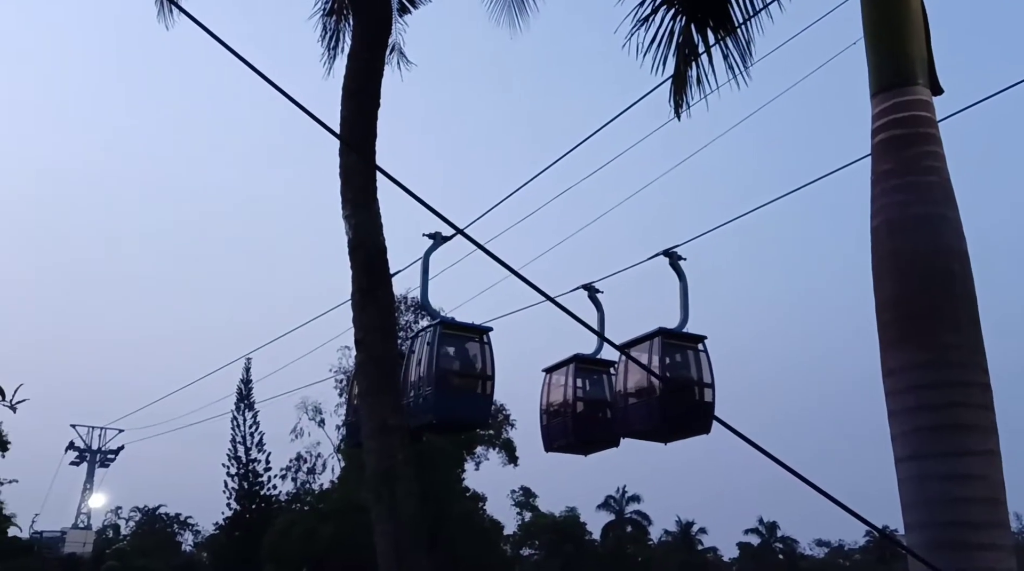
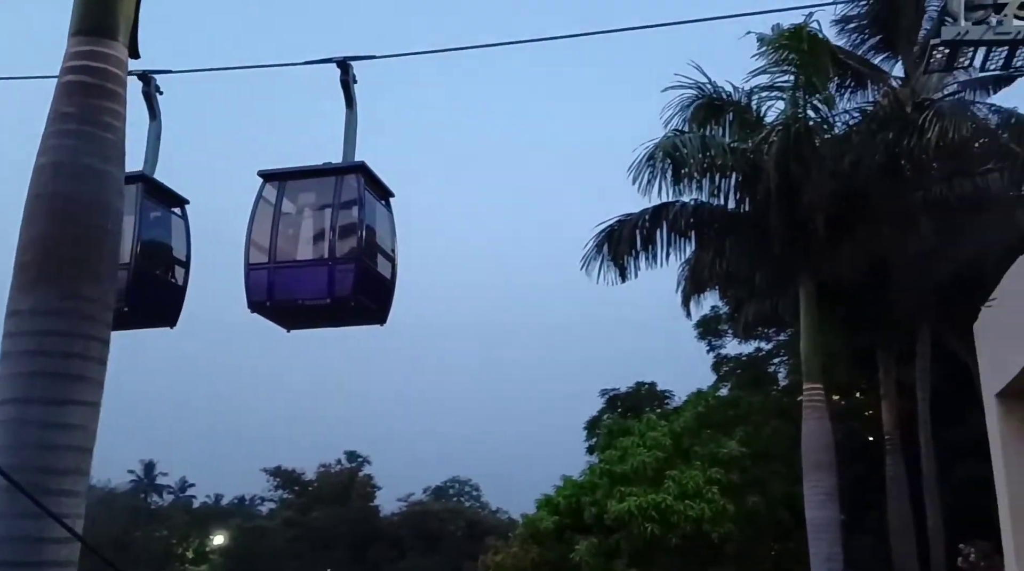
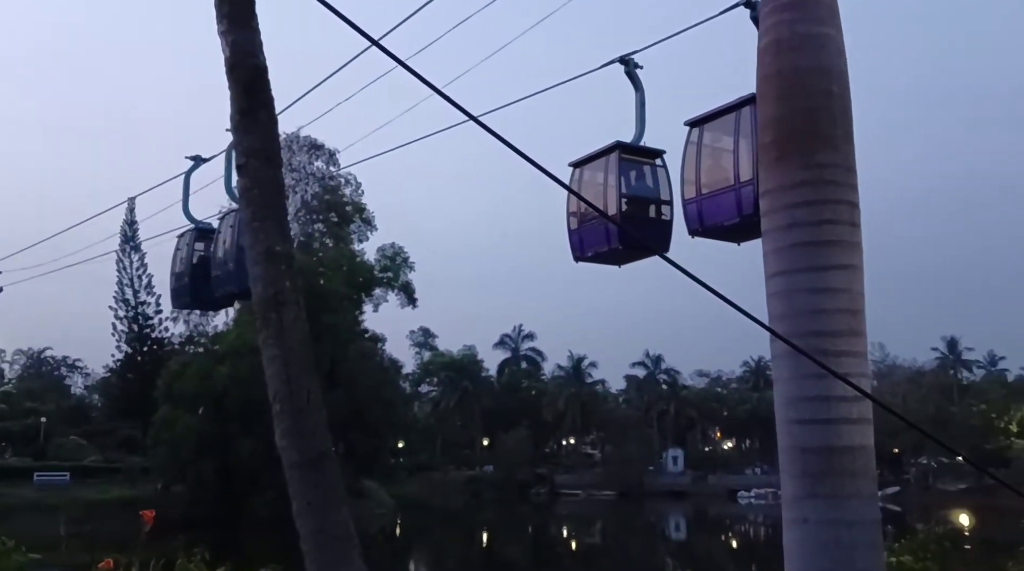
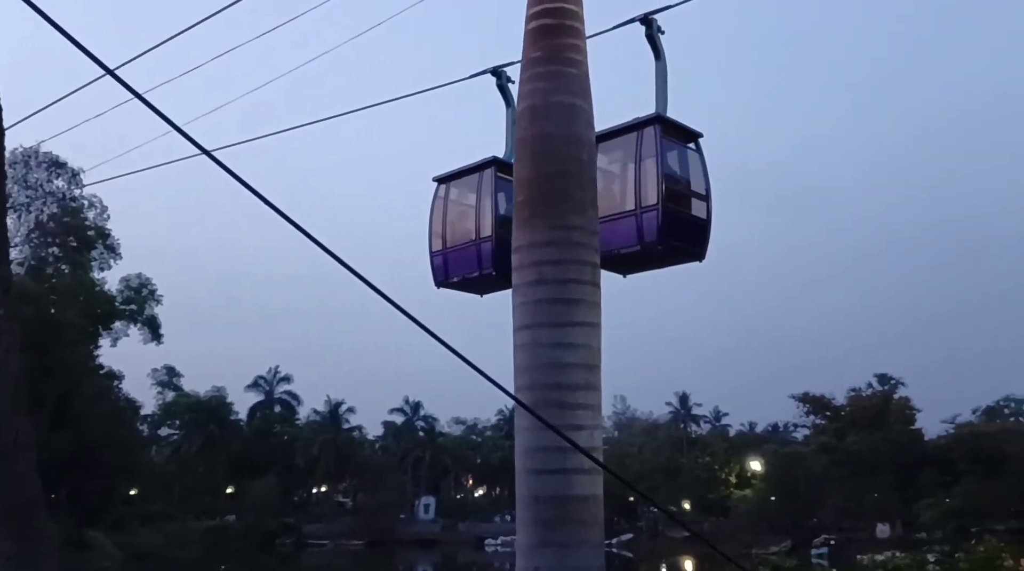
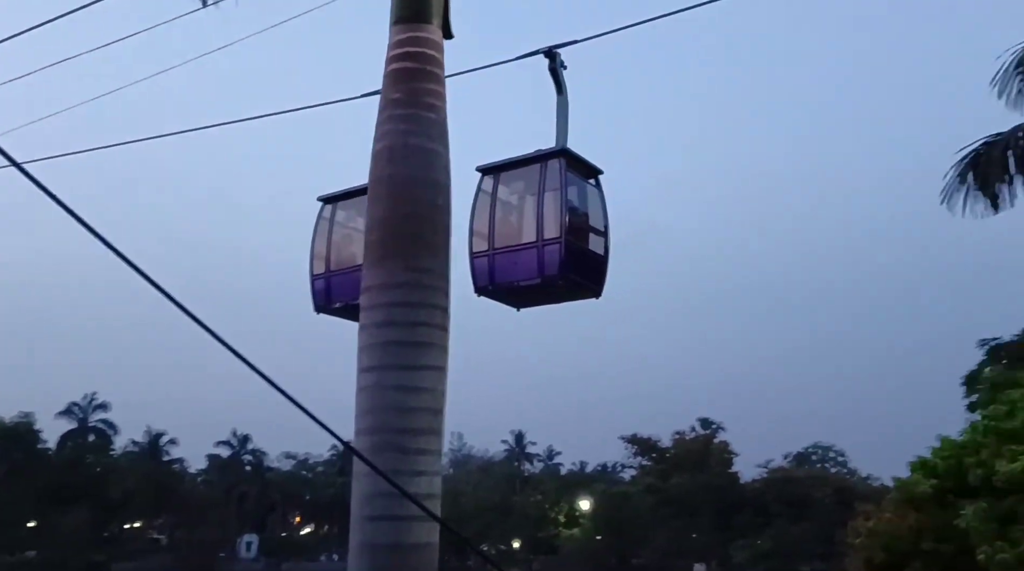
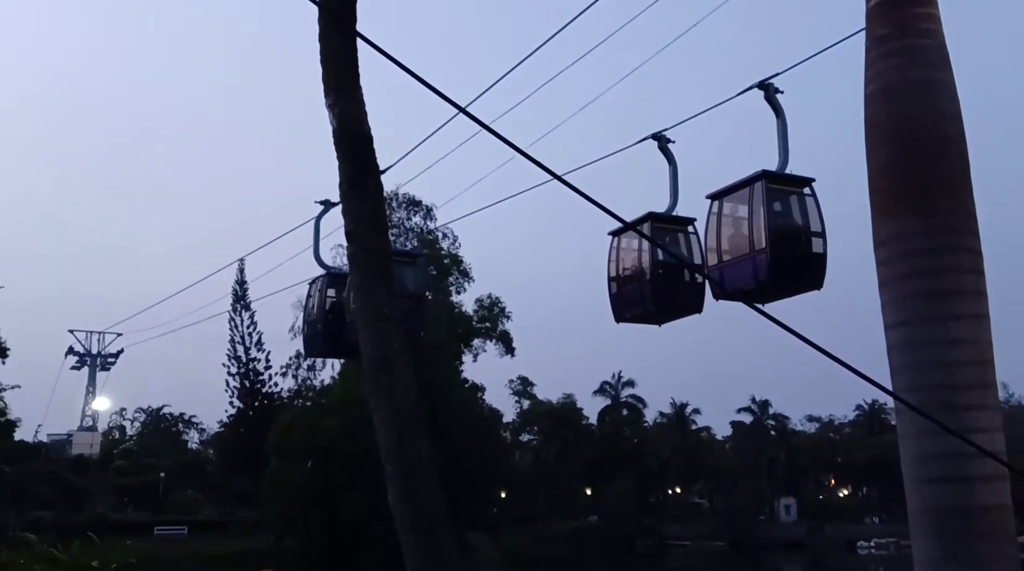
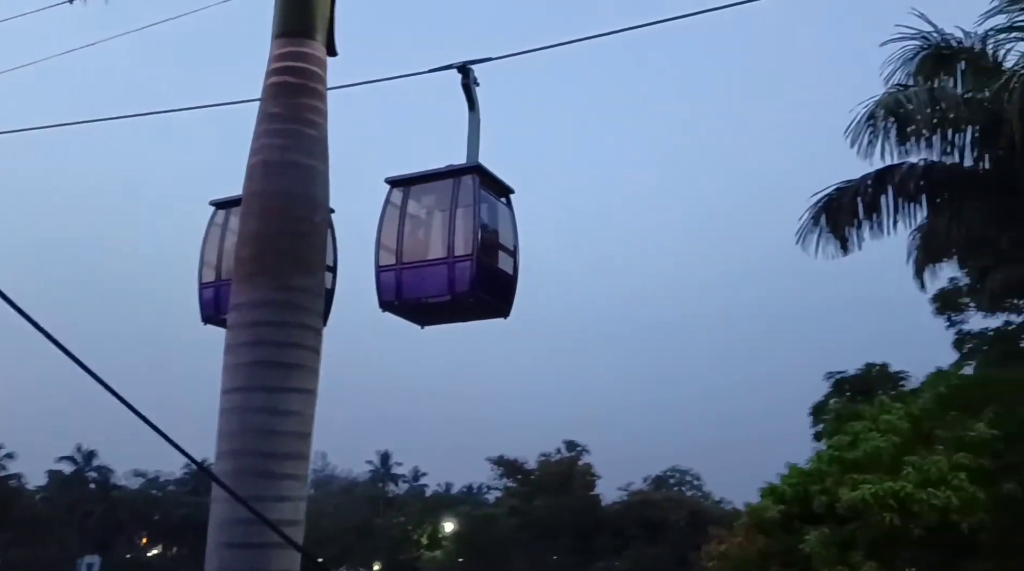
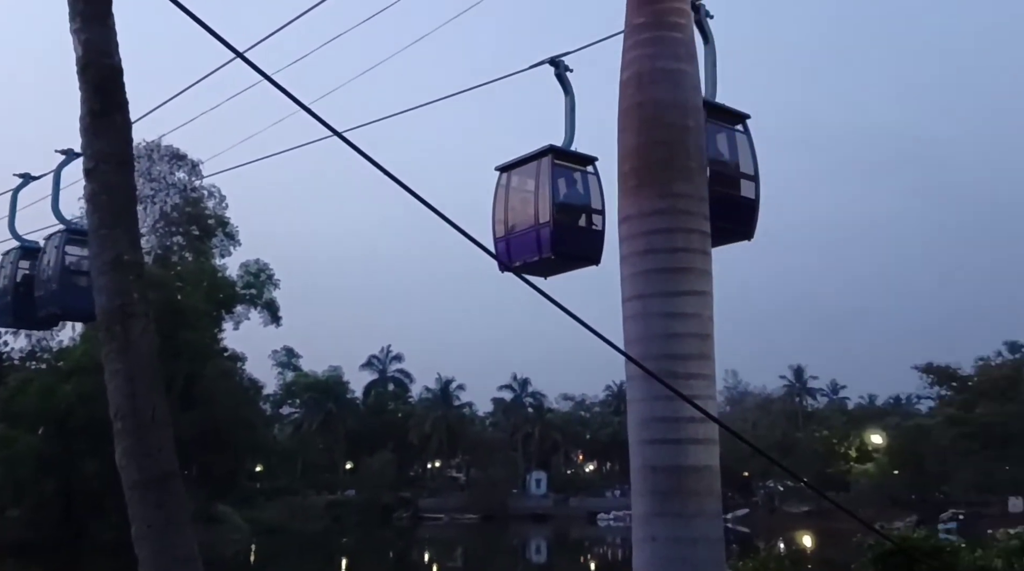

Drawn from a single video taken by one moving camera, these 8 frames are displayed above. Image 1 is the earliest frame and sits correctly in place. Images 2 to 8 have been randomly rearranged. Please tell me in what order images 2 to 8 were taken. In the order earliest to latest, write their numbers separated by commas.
6, 3, 8, 4, 5, 7, 2
